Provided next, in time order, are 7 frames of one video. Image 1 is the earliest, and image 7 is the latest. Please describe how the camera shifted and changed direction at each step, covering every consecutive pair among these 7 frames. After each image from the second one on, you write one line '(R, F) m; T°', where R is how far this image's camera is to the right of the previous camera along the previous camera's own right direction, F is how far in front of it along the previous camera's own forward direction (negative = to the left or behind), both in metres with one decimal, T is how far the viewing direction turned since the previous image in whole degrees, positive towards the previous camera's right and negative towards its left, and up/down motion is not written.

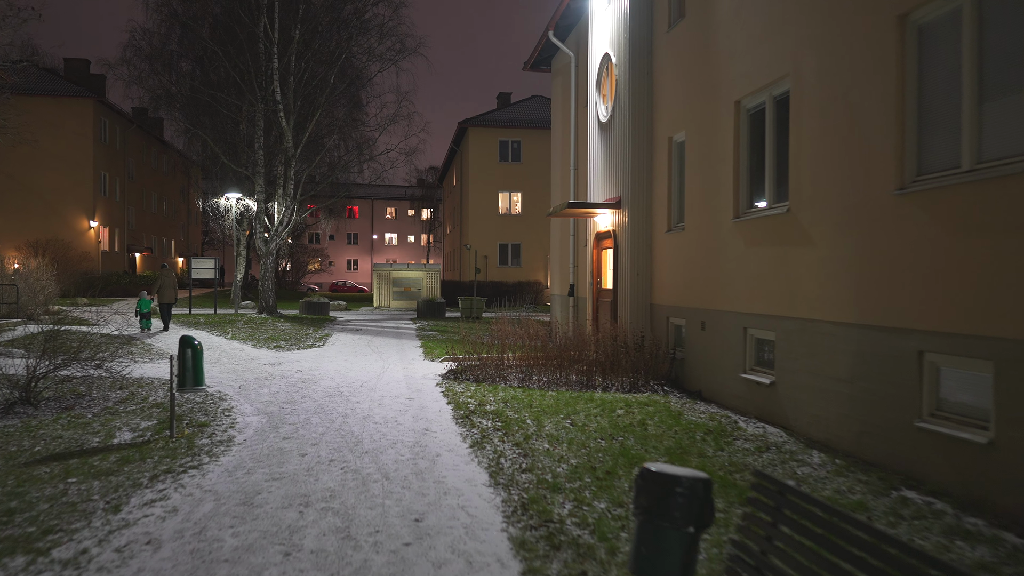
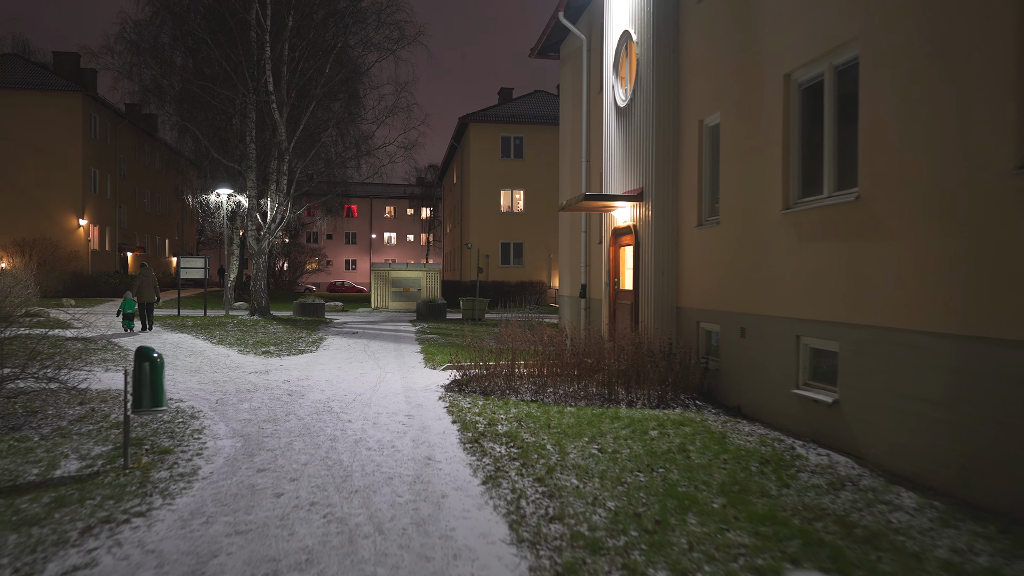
(-0.1, +1.2) m; 0°
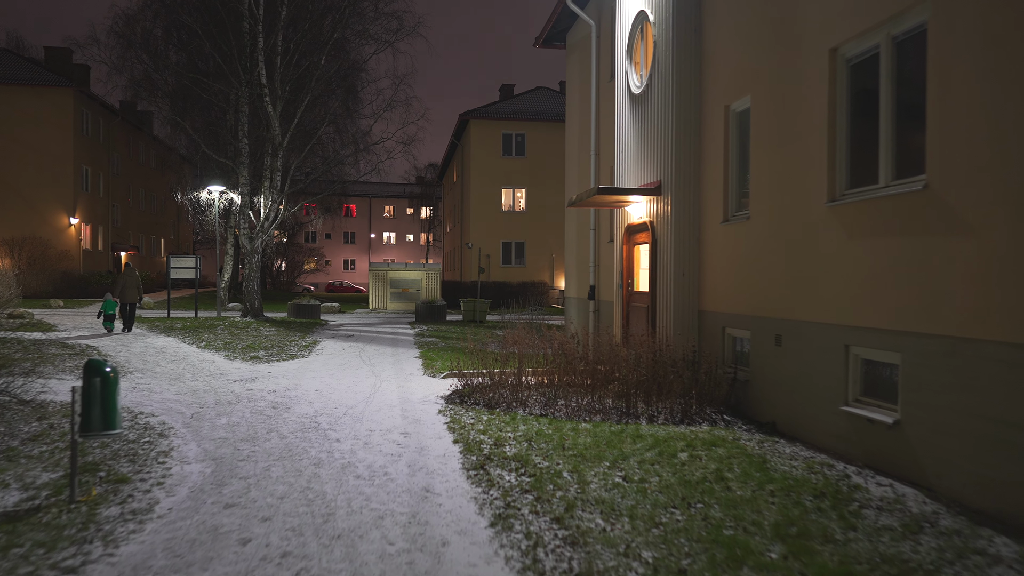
(-0.1, +0.9) m; 0°
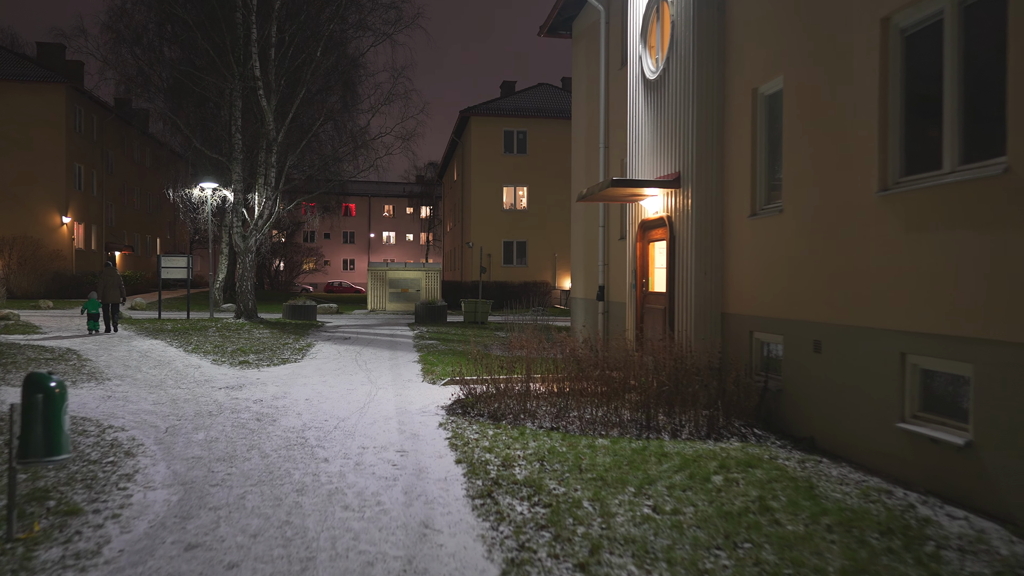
(-0.1, +0.8) m; 0°
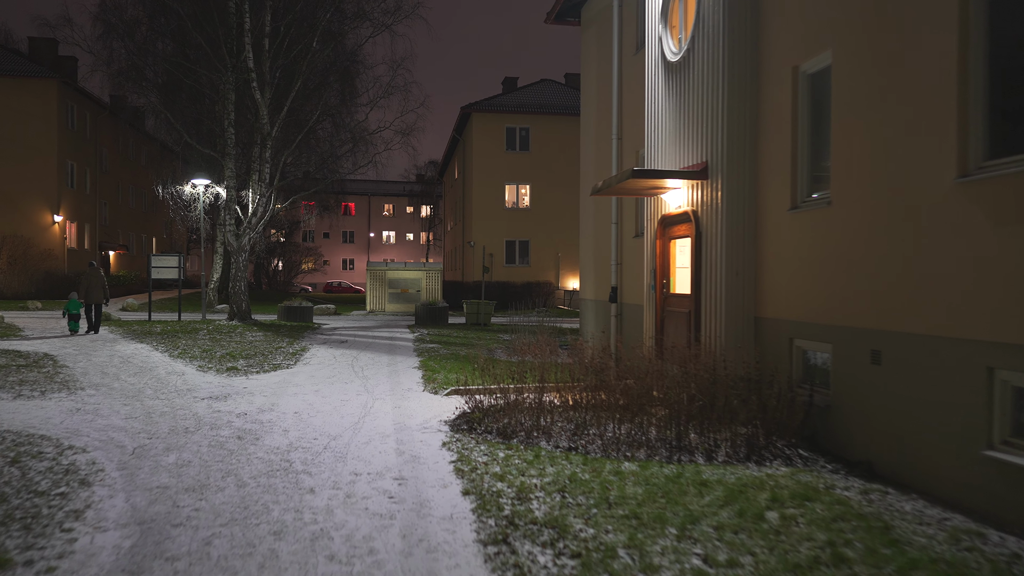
(-0.1, +0.9) m; 0°
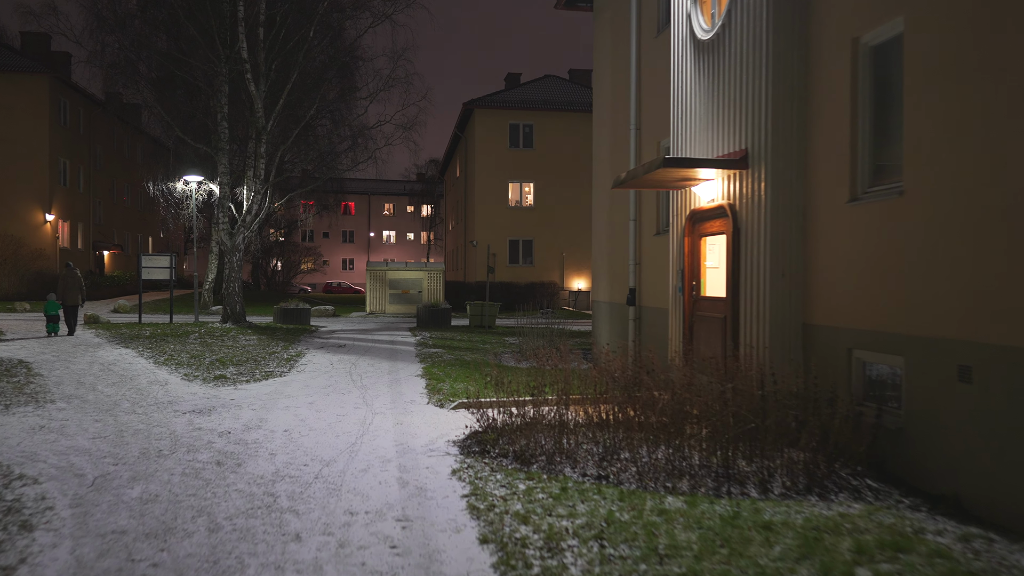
(-0.1, +0.9) m; 0°
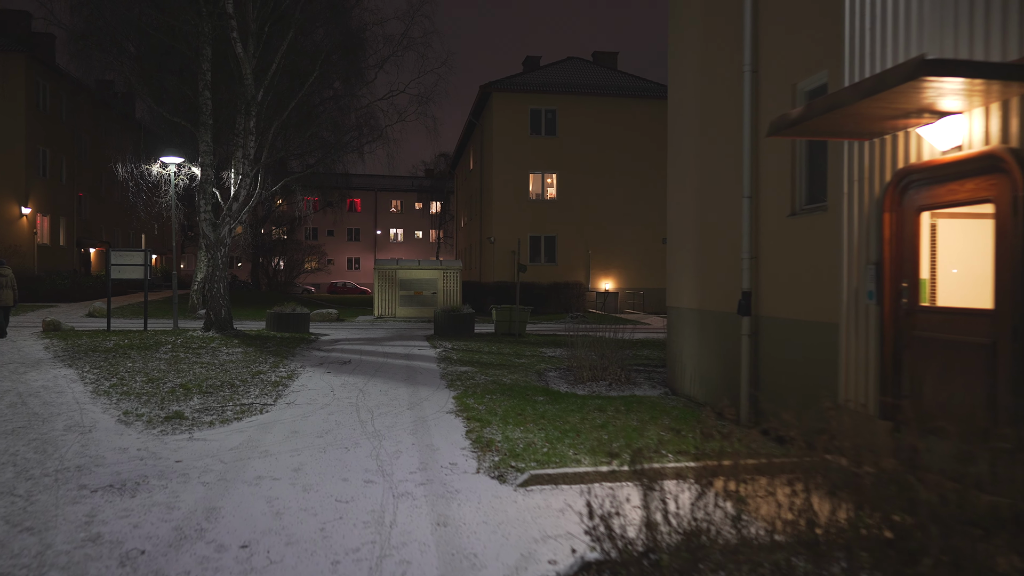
(-0.6, +3.2) m; 0°
